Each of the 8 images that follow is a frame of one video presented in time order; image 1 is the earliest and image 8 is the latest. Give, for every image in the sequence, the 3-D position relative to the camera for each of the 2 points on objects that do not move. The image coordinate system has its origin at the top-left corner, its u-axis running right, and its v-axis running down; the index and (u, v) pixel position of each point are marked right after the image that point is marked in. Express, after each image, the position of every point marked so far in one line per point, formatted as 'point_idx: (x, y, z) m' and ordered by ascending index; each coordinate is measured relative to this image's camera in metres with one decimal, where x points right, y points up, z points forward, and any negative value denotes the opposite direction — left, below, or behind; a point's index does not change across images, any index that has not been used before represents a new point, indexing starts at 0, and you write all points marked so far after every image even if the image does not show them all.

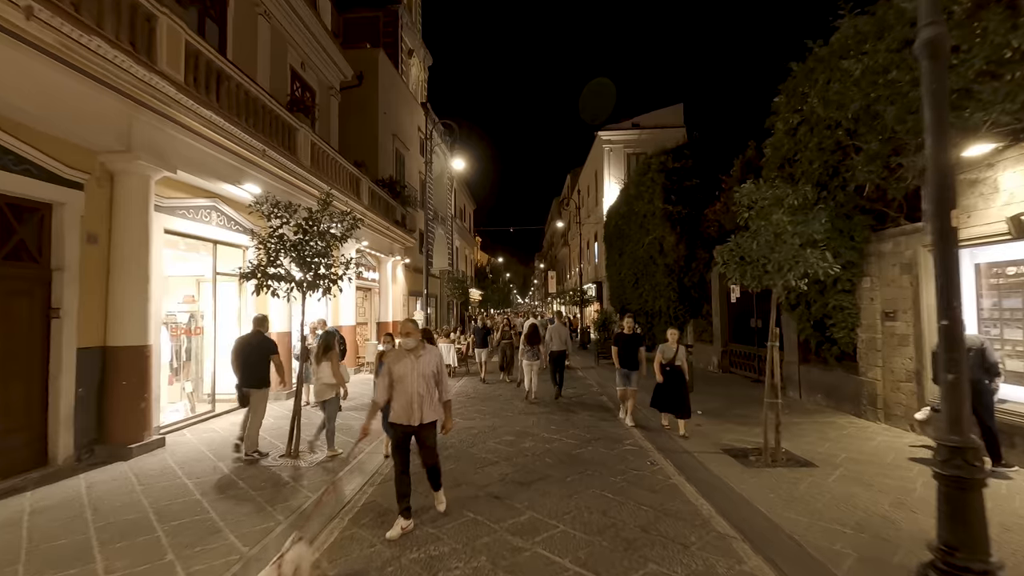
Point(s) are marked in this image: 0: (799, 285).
0: (+4.0, 0.0, +6.9) m
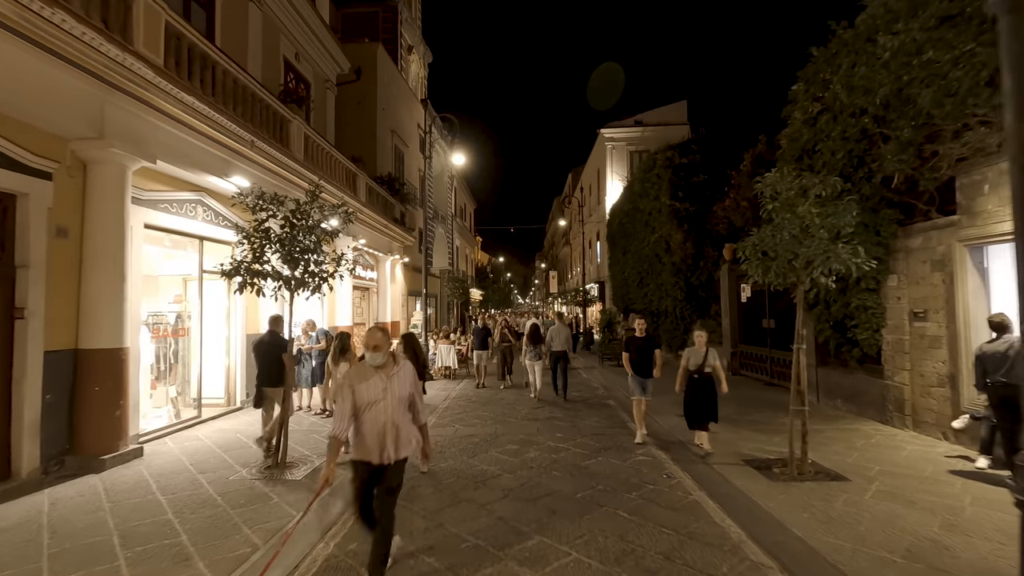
0: (+4.1, +0.1, +6.4) m
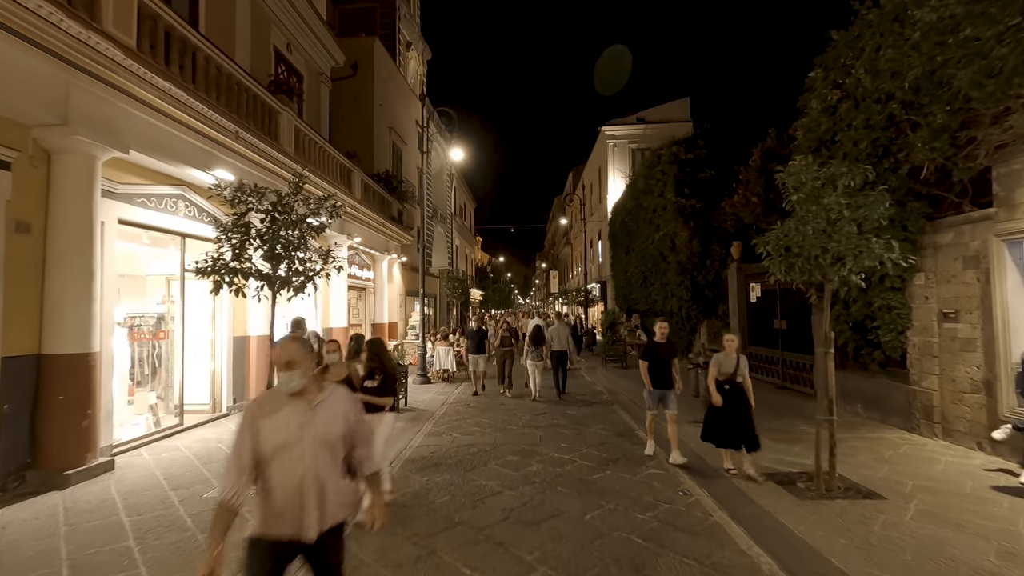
0: (+4.1, +0.1, +5.9) m
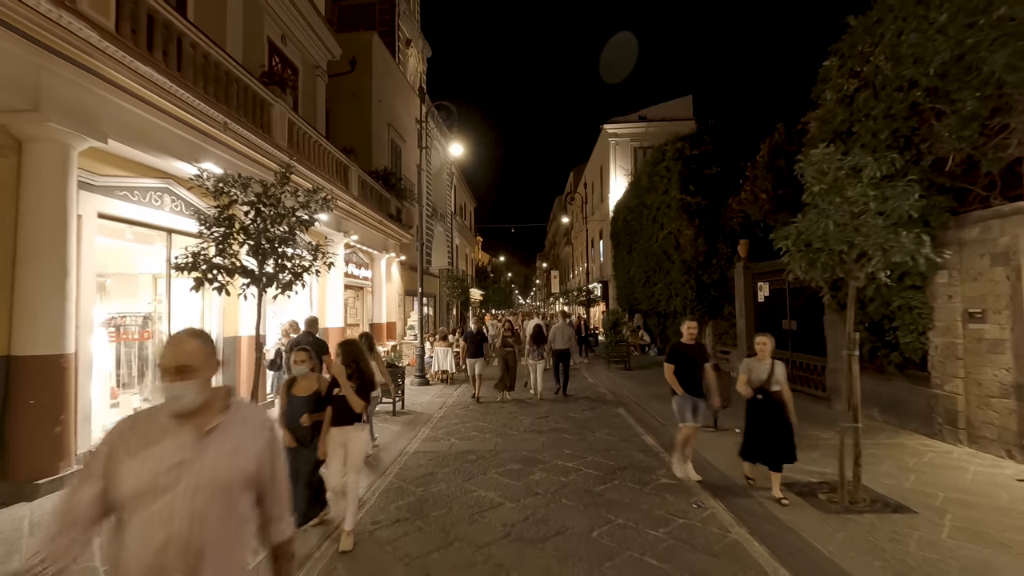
0: (+4.1, +0.1, +5.5) m
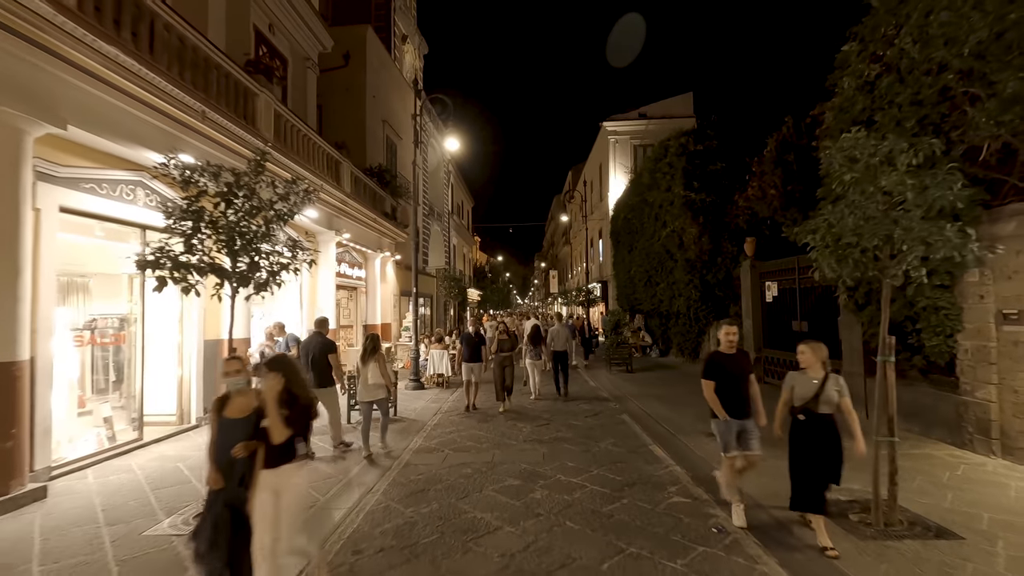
0: (+4.1, +0.1, +4.9) m
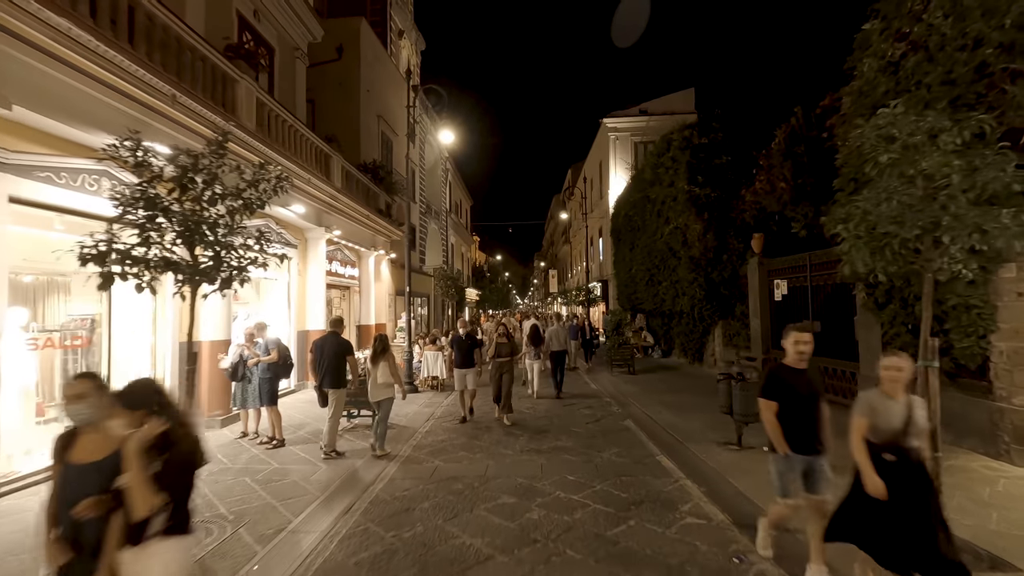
0: (+4.0, +0.2, +4.4) m
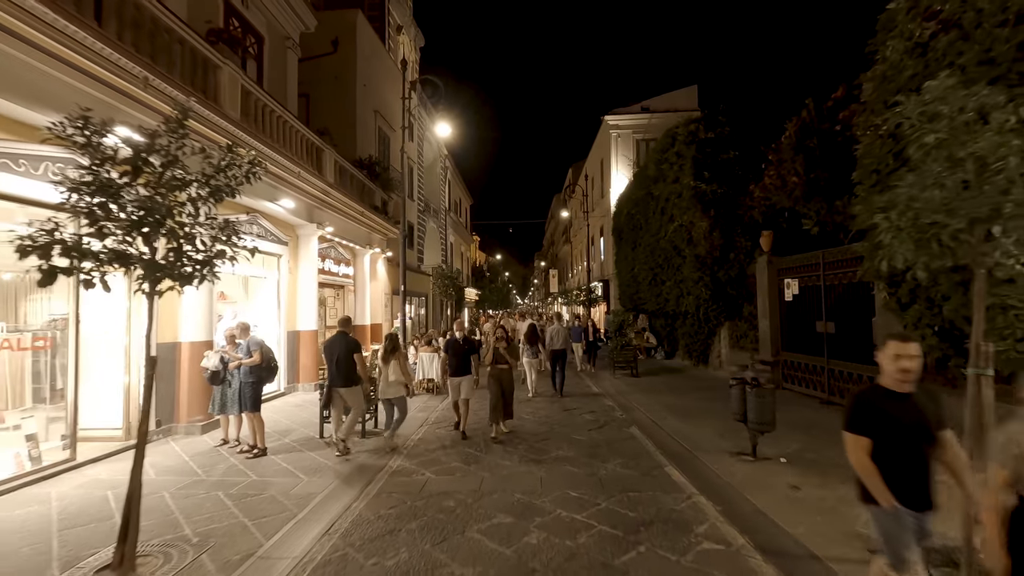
0: (+4.0, +0.2, +3.9) m
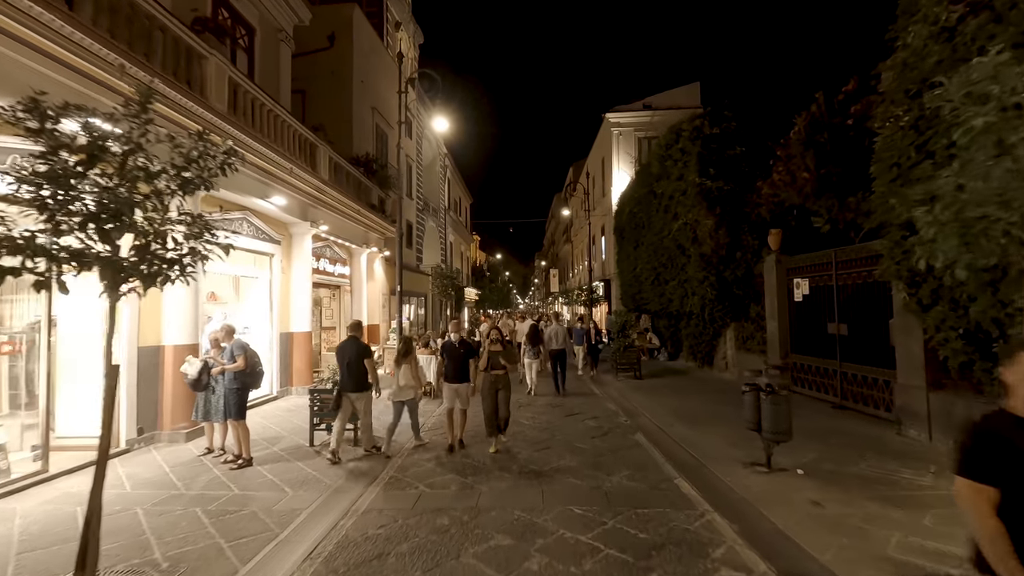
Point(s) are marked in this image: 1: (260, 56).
0: (+4.0, +0.2, +3.5) m
1: (-6.2, +5.7, +12.1) m
